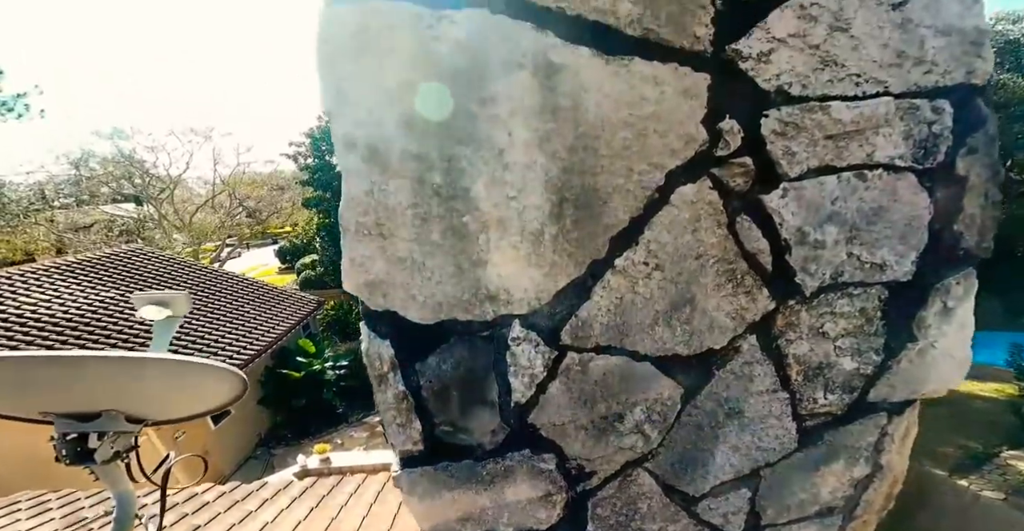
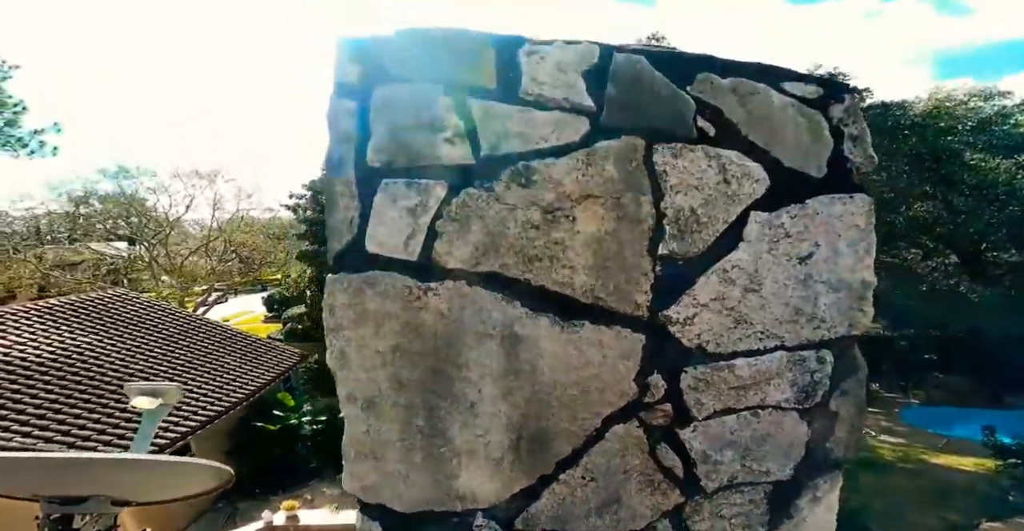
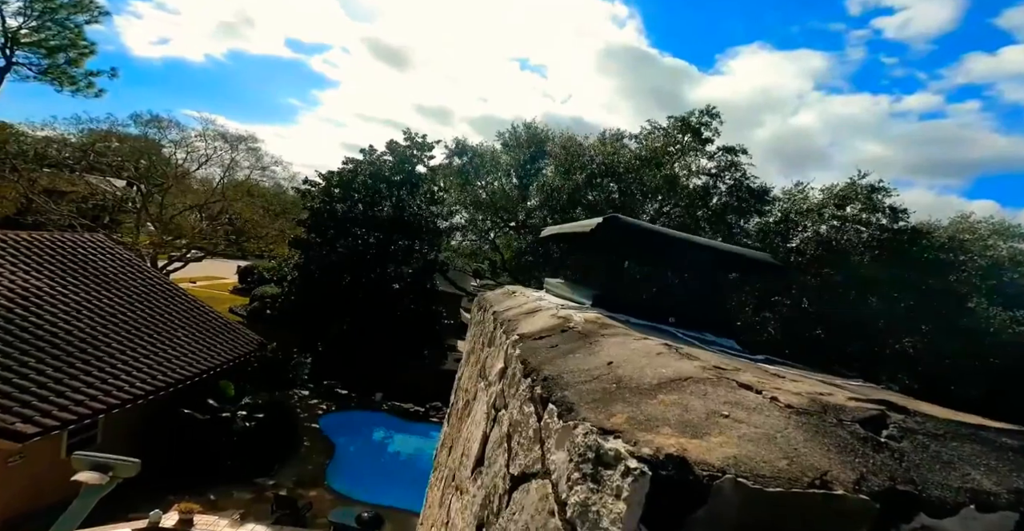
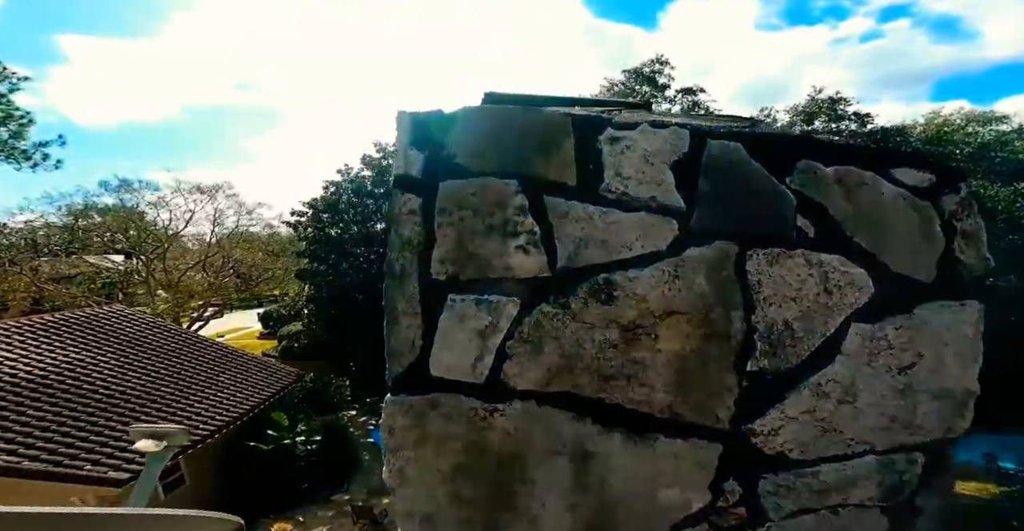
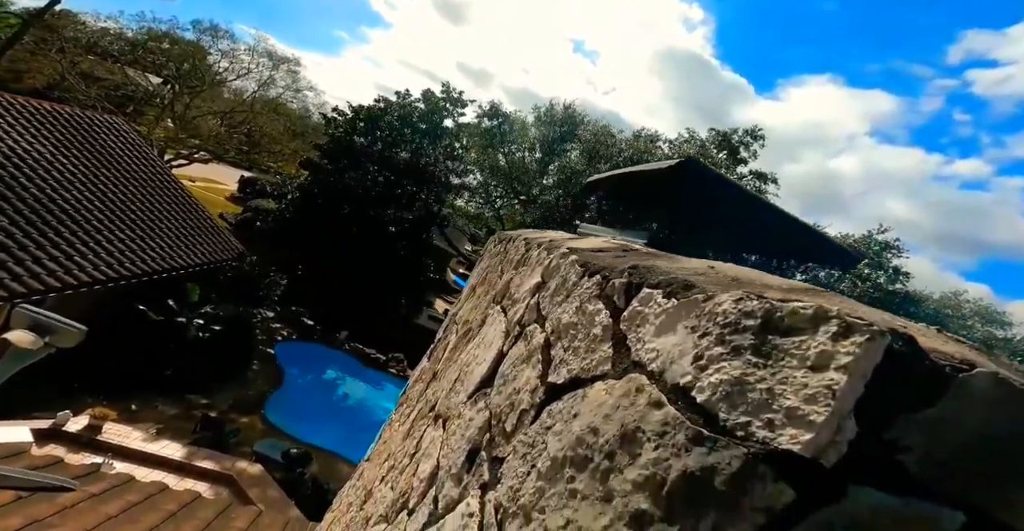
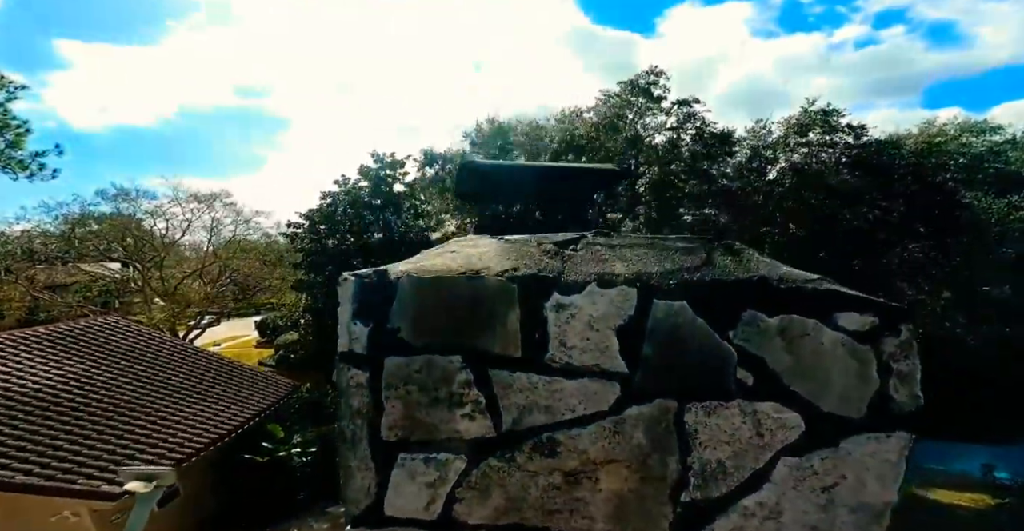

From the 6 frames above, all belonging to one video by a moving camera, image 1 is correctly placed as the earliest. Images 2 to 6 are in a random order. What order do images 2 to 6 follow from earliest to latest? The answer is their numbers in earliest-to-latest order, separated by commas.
2, 4, 6, 3, 5
